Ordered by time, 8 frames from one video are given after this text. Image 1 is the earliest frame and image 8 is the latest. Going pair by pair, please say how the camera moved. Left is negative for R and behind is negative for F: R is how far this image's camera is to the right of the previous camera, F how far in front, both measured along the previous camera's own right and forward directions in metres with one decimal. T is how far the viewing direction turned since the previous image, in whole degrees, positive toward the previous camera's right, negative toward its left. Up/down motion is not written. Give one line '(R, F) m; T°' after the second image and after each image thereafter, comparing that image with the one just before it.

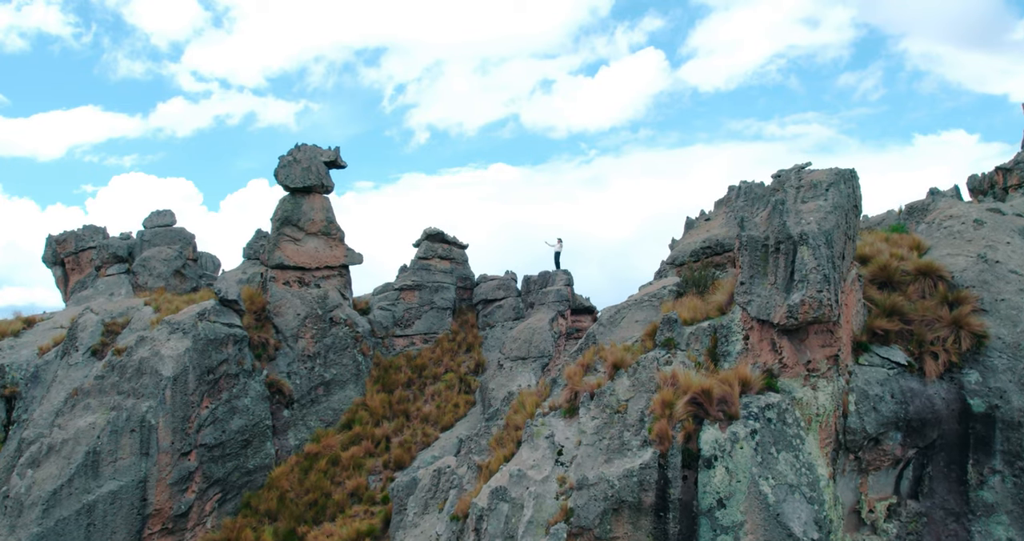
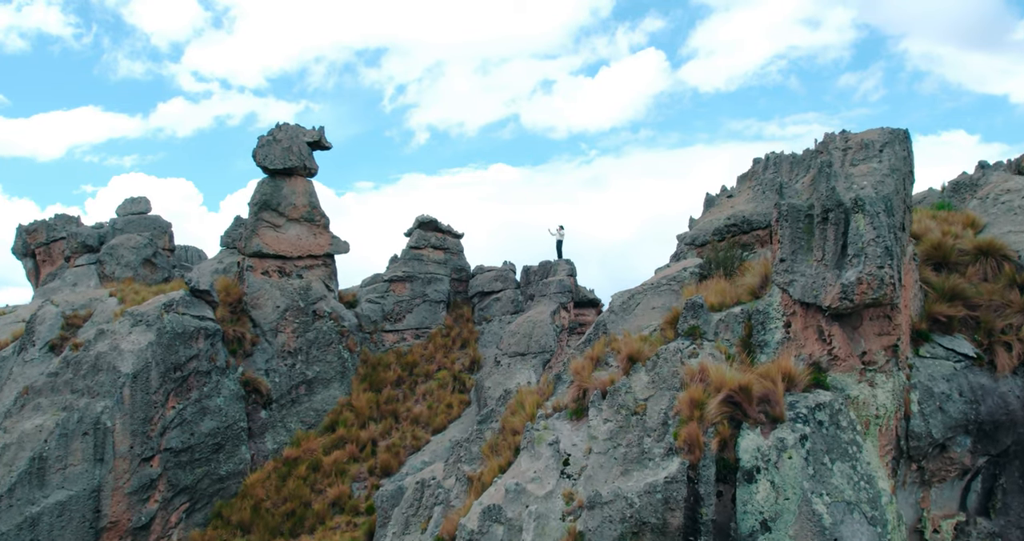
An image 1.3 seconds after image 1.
(0.0, +1.5) m; 0°
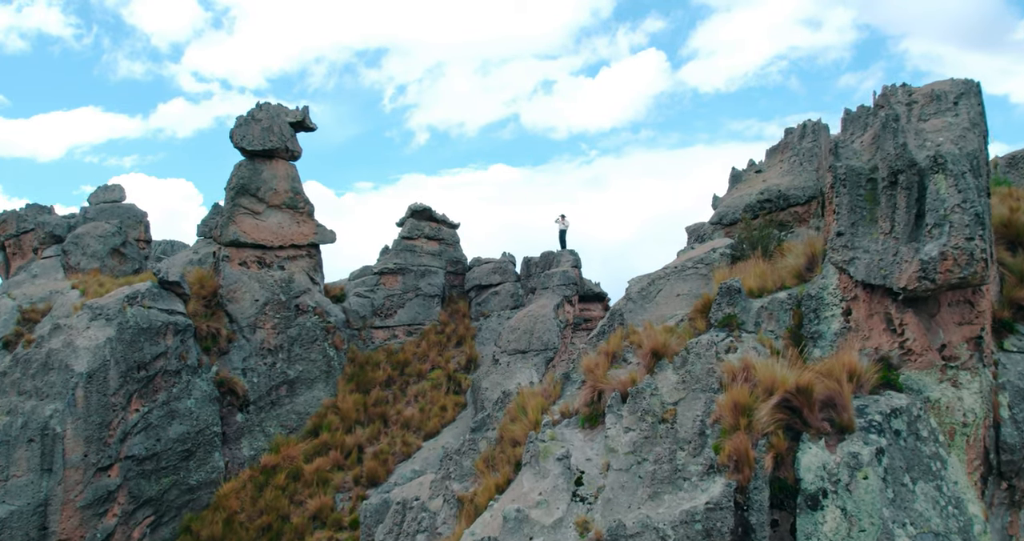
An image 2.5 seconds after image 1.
(0.0, +1.4) m; 0°
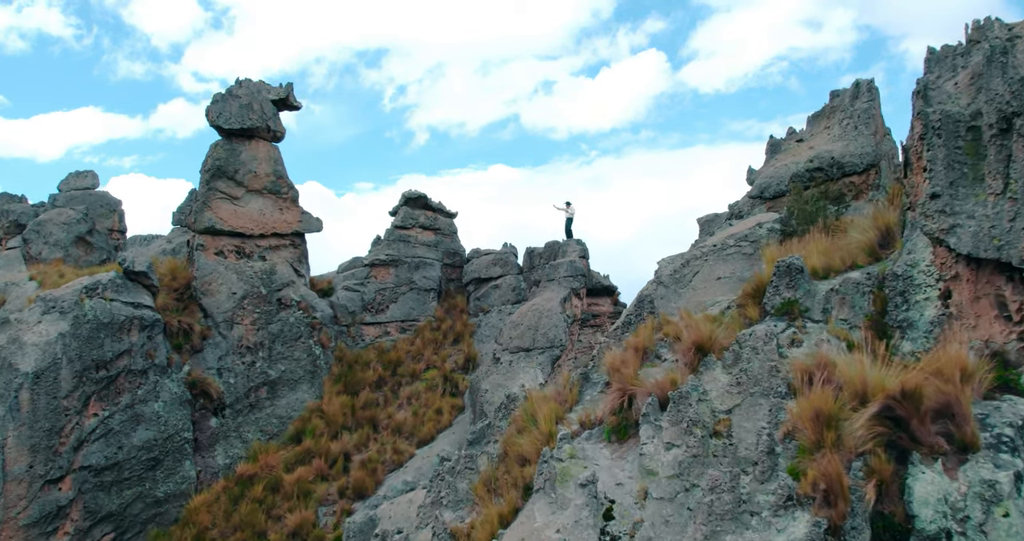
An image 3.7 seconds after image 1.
(0.0, +1.4) m; 0°
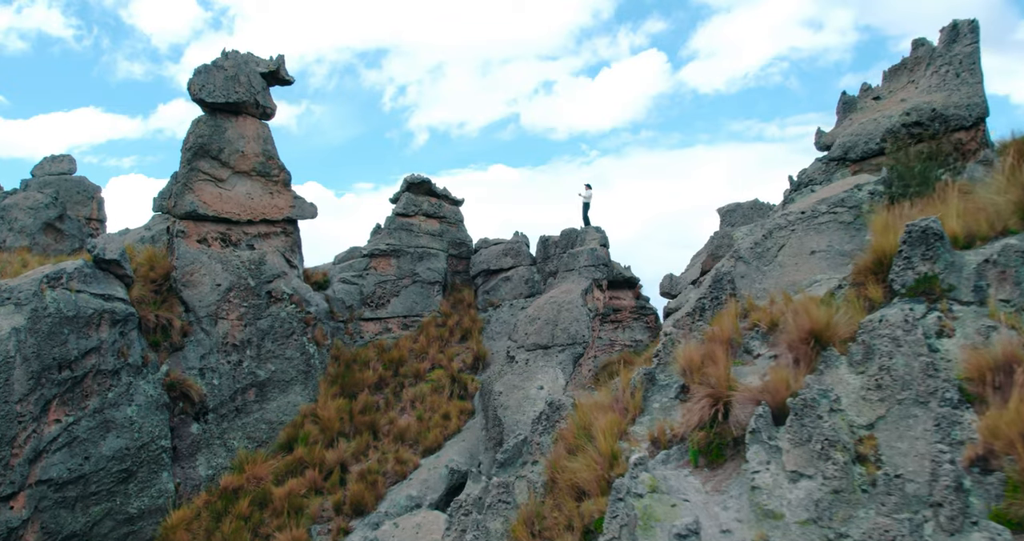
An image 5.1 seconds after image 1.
(-0.2, +1.4) m; 0°
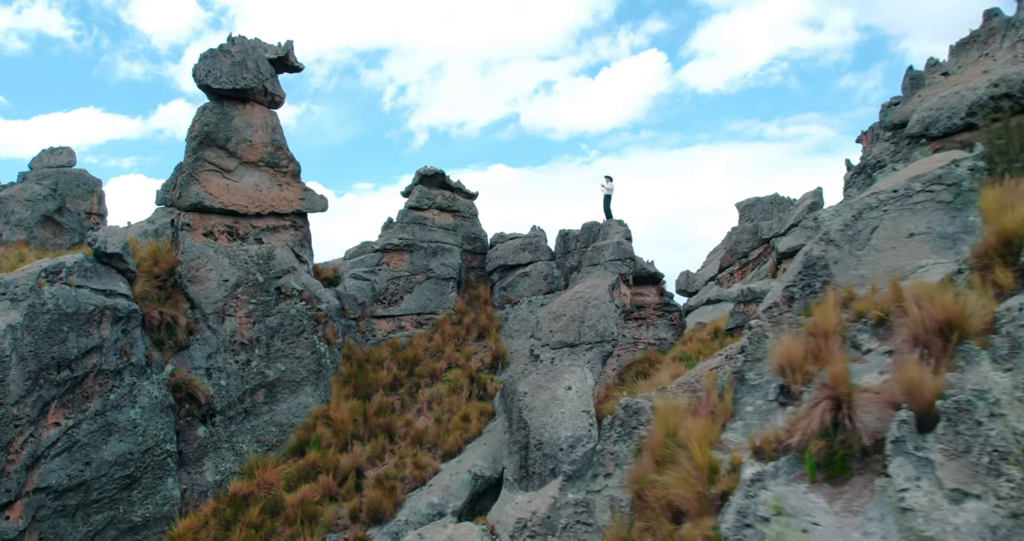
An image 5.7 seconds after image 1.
(-0.3, +0.6) m; 0°
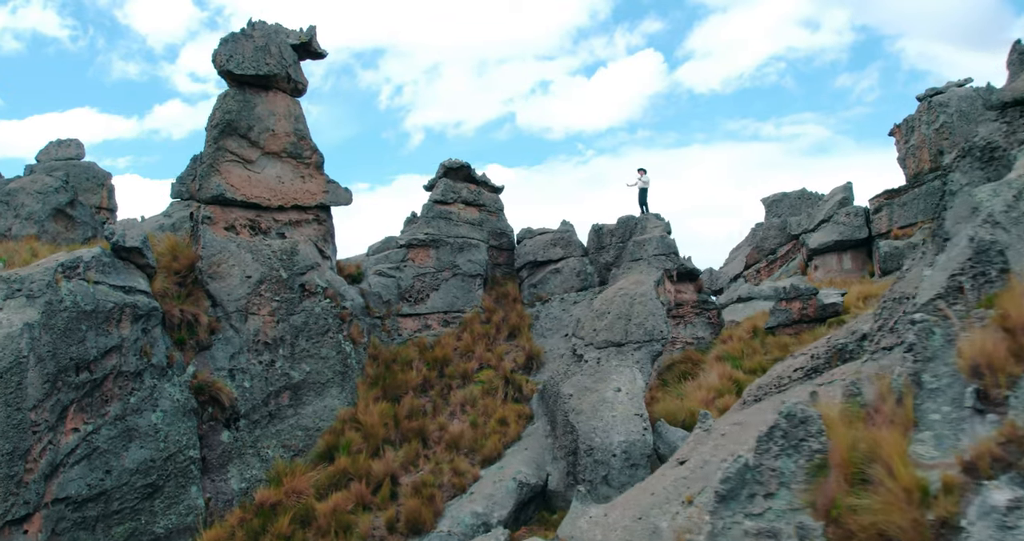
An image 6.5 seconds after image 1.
(-0.6, +0.6) m; 0°
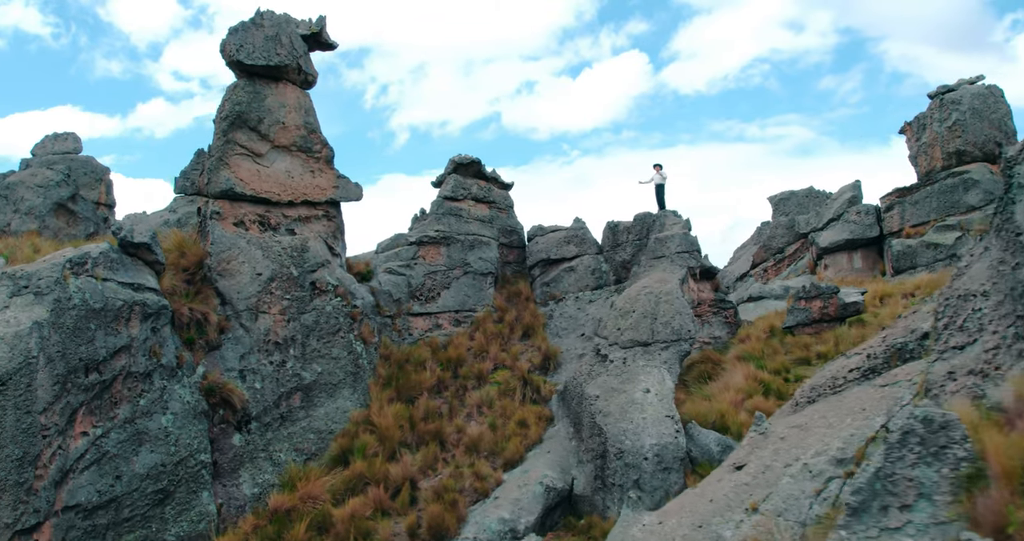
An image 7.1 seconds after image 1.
(-0.4, +0.3) m; +1°
